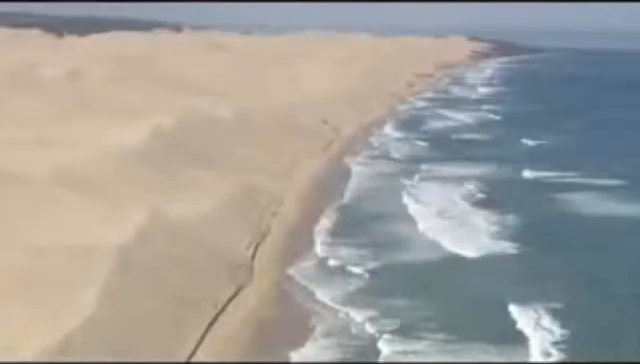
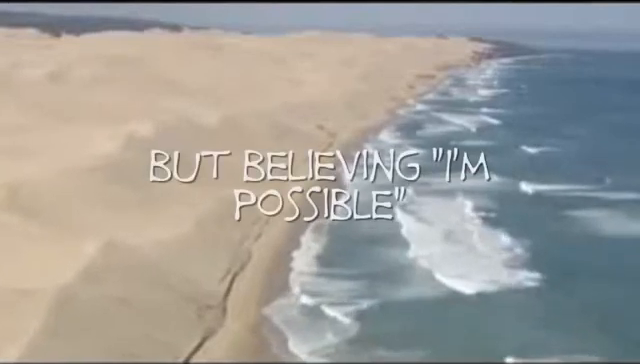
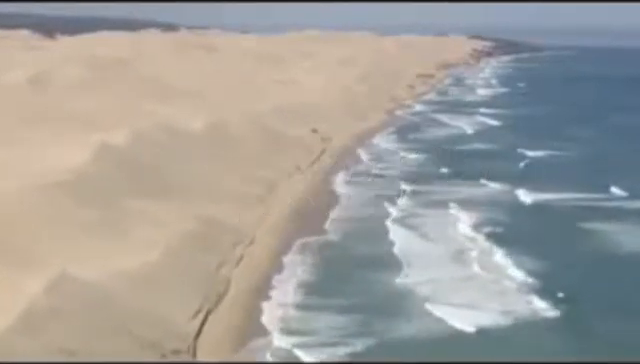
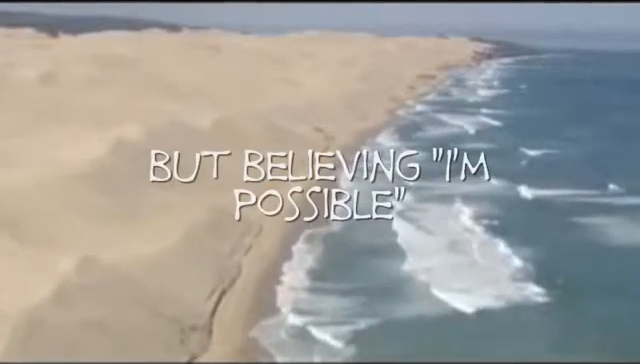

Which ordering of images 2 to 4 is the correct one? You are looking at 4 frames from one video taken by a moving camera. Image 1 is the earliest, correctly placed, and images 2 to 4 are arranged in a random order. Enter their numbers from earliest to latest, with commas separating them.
2, 4, 3
